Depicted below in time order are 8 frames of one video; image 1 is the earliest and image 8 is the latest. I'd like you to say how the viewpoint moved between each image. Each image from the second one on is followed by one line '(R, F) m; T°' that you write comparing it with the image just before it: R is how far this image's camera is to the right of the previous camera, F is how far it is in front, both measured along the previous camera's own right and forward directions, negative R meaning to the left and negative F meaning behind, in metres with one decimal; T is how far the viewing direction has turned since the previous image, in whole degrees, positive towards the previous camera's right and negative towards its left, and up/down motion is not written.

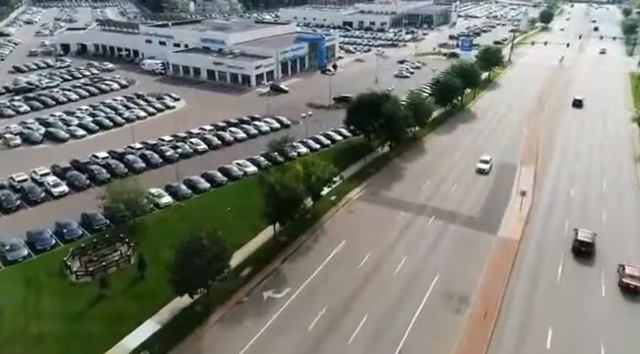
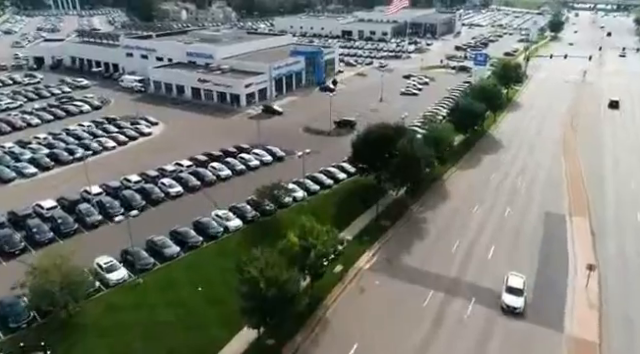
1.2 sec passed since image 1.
(-0.2, +7.8) m; 0°
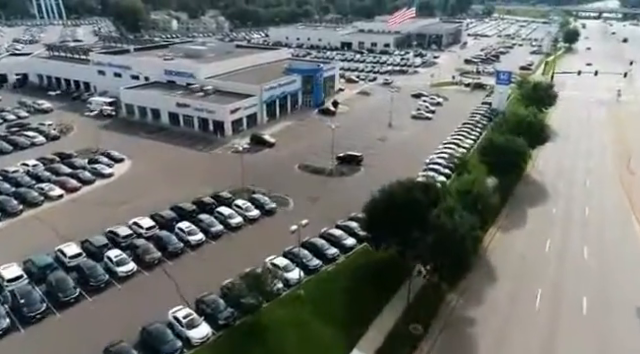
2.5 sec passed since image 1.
(-0.2, +9.2) m; 0°
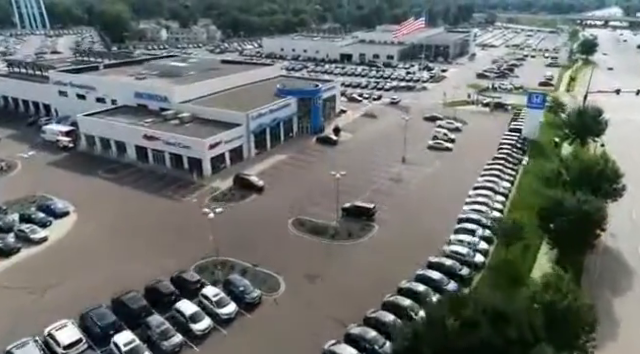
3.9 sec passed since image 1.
(-0.2, +9.6) m; 0°
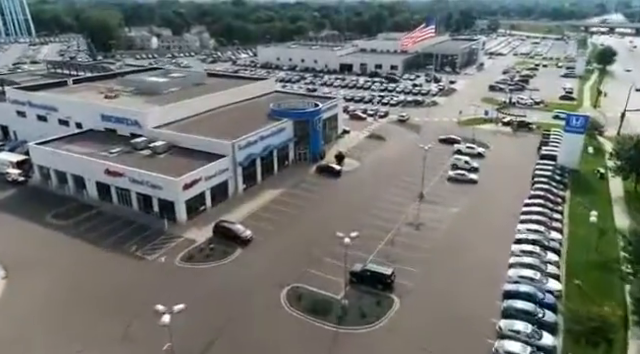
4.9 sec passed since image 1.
(-0.3, +7.8) m; 0°
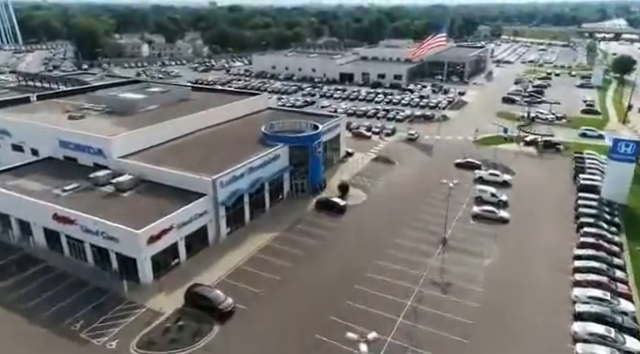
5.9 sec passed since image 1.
(-0.2, +6.9) m; 0°
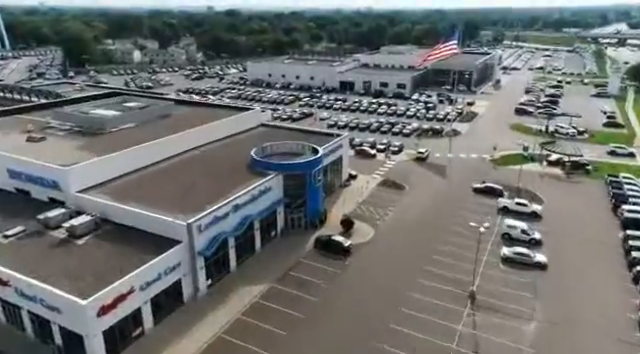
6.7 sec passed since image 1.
(-0.1, +5.8) m; 0°
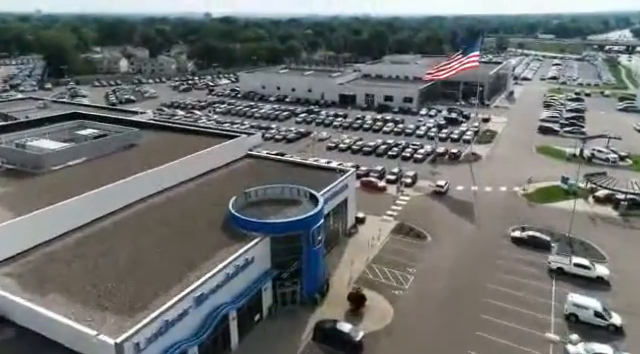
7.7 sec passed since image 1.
(-0.1, +8.5) m; 0°
